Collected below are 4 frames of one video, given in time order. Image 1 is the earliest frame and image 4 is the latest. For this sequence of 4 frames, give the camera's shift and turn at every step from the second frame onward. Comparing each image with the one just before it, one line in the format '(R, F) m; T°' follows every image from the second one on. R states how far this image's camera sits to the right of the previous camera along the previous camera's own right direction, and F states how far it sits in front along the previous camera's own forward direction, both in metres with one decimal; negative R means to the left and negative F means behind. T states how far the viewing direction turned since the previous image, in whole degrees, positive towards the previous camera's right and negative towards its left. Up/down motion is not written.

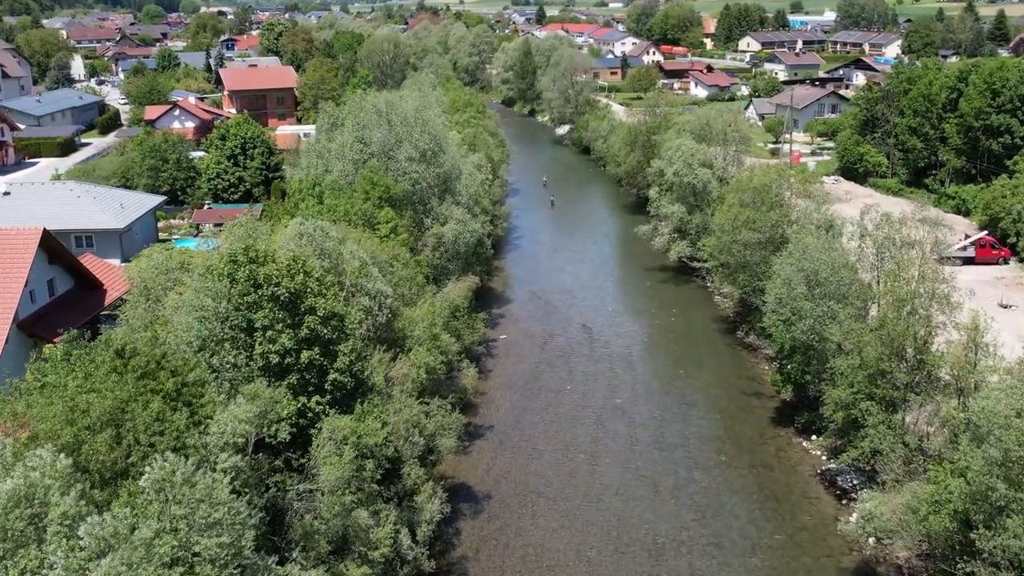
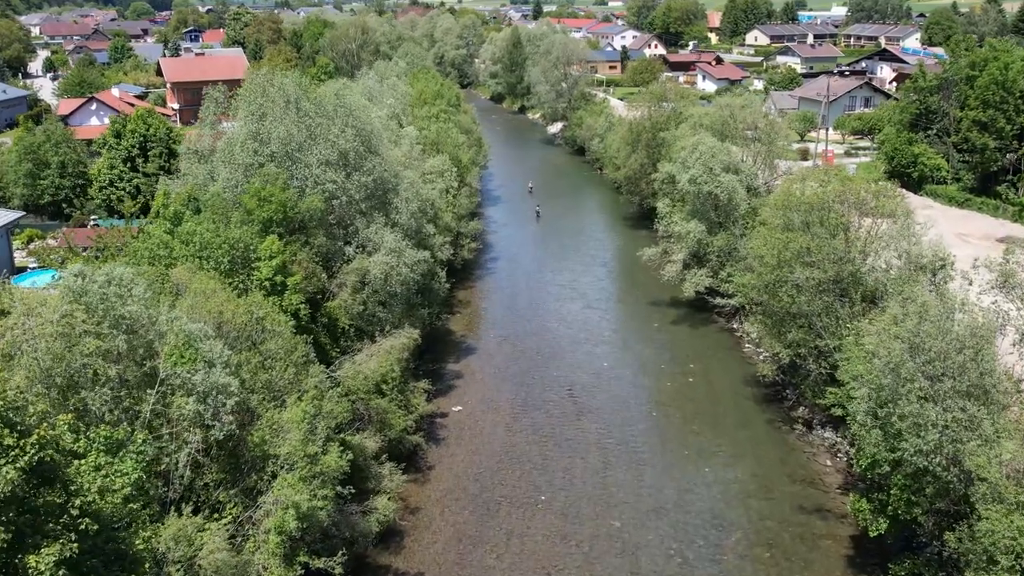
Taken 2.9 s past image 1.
(+1.1, +10.9) m; 0°
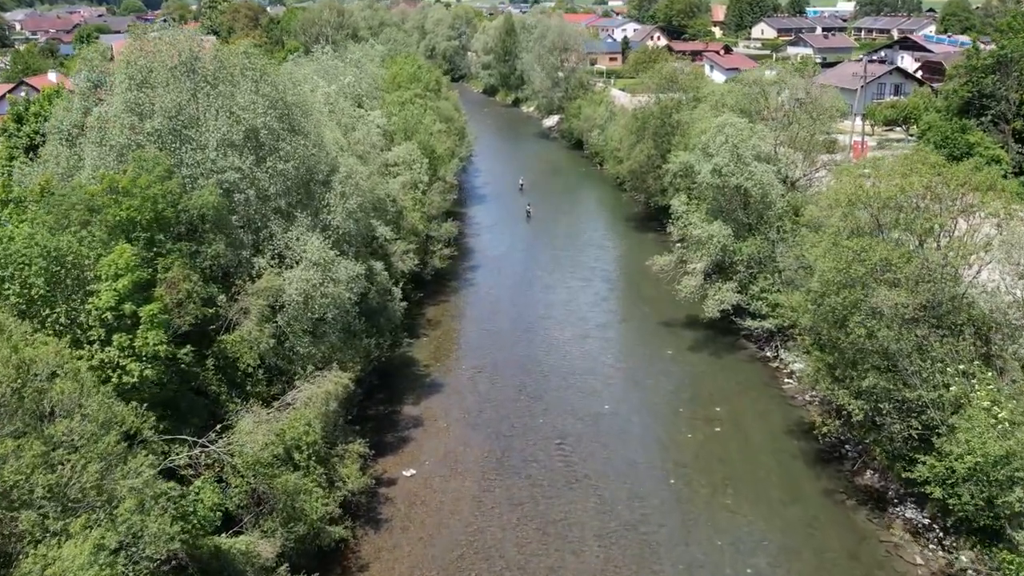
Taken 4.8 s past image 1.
(+0.5, +7.1) m; 0°
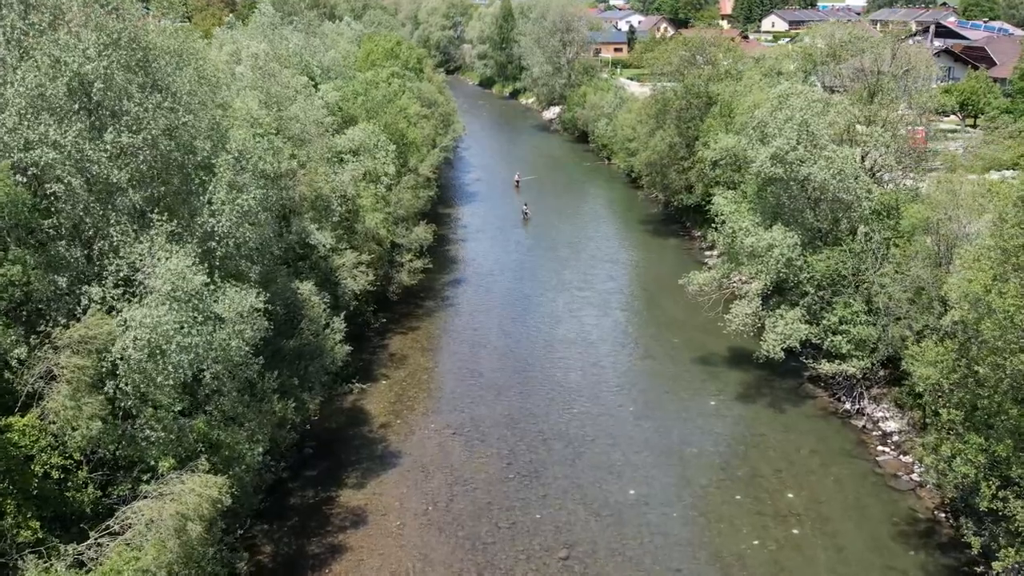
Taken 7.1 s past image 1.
(+0.2, +7.4) m; 0°
